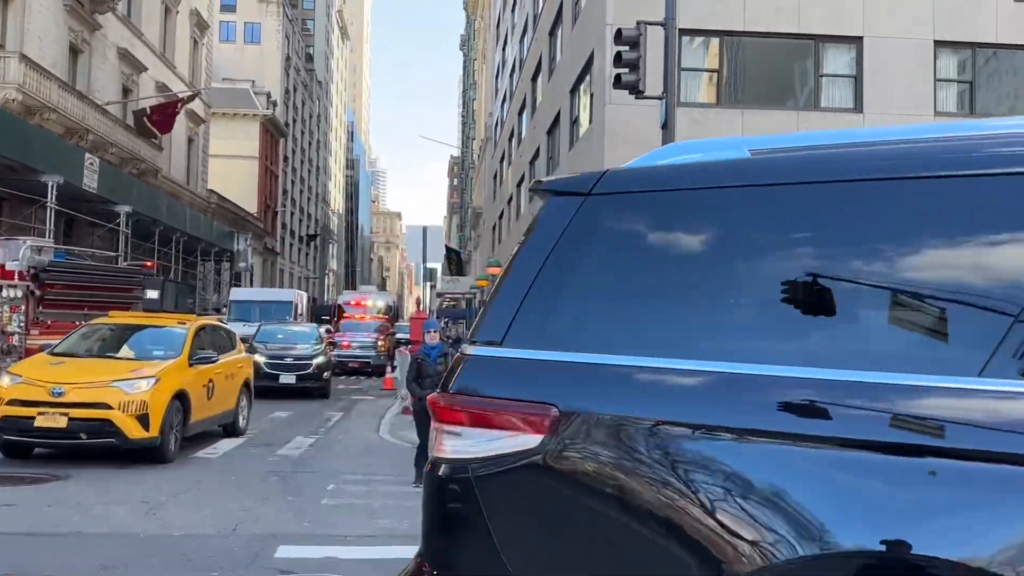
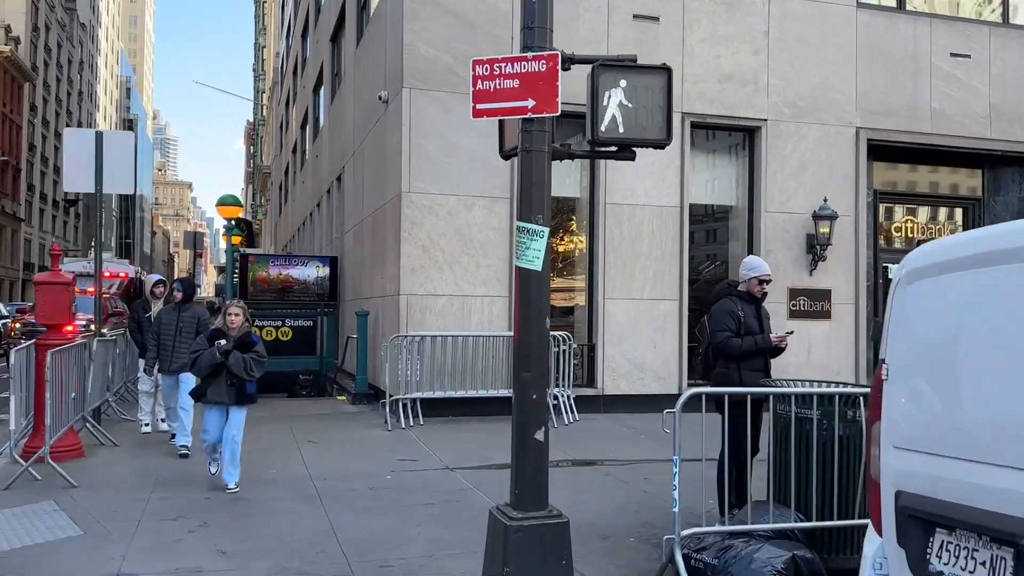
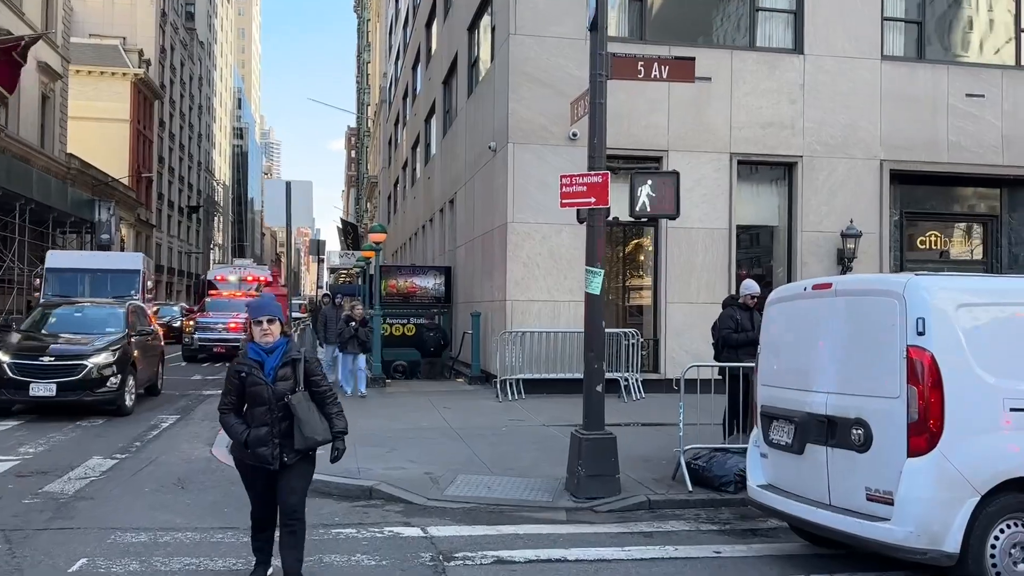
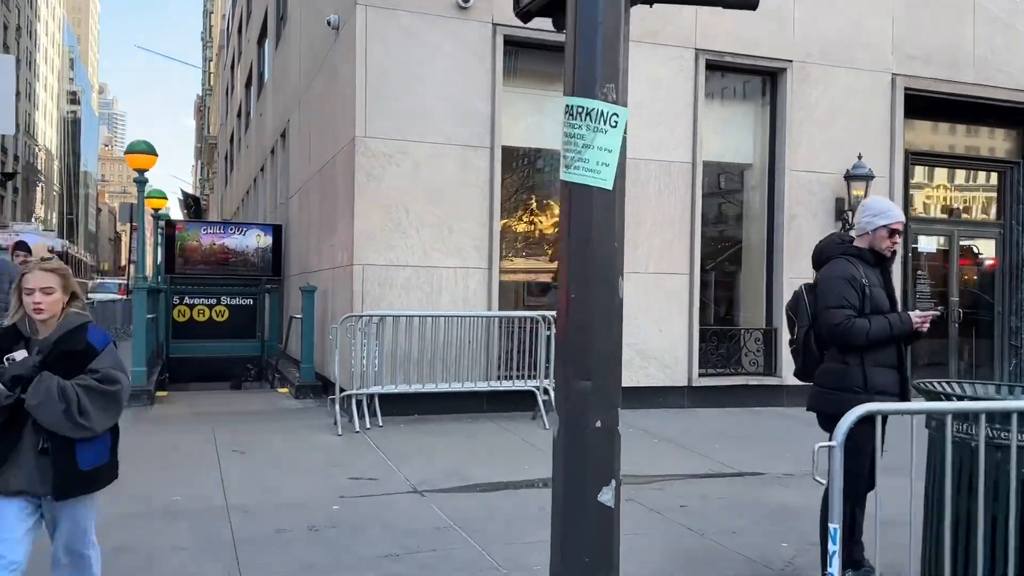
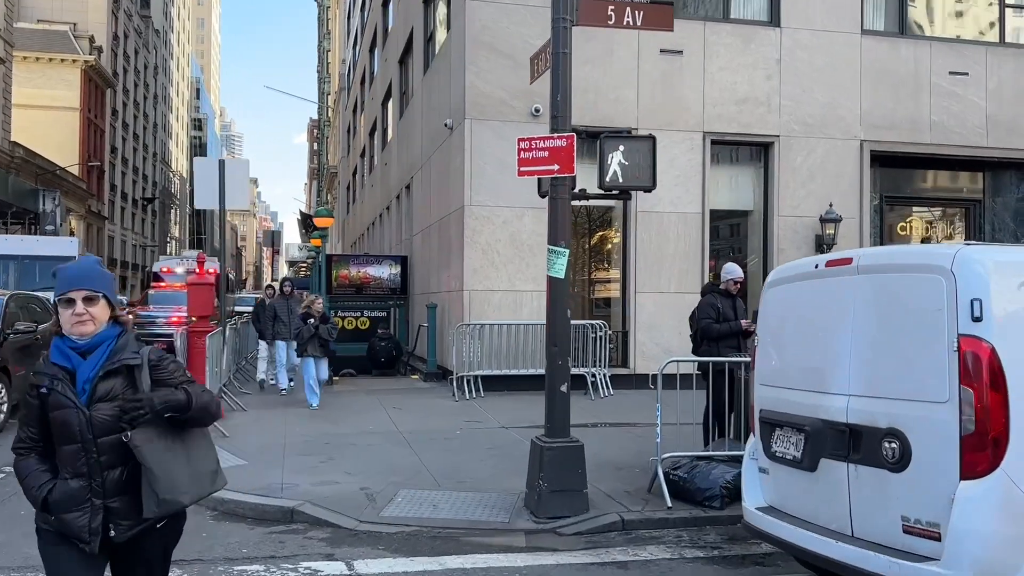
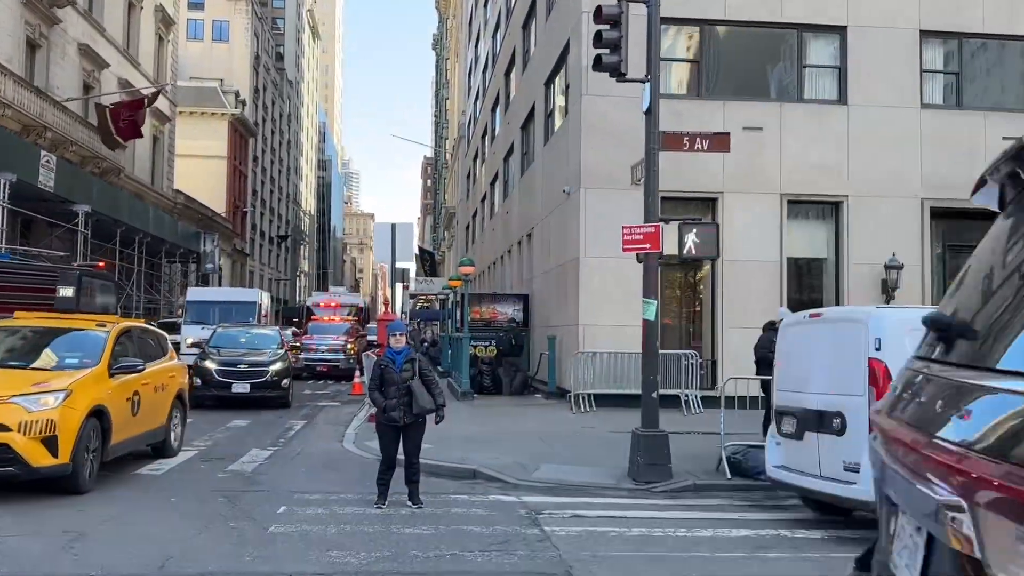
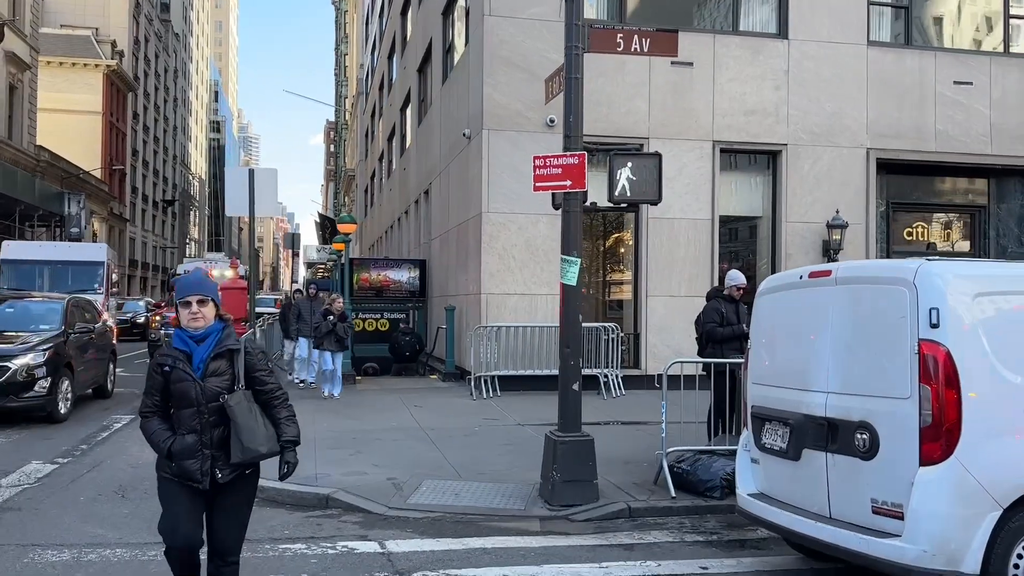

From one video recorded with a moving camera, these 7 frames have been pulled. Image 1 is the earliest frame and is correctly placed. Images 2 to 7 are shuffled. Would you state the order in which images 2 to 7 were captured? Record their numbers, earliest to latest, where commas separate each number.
6, 3, 7, 5, 2, 4
